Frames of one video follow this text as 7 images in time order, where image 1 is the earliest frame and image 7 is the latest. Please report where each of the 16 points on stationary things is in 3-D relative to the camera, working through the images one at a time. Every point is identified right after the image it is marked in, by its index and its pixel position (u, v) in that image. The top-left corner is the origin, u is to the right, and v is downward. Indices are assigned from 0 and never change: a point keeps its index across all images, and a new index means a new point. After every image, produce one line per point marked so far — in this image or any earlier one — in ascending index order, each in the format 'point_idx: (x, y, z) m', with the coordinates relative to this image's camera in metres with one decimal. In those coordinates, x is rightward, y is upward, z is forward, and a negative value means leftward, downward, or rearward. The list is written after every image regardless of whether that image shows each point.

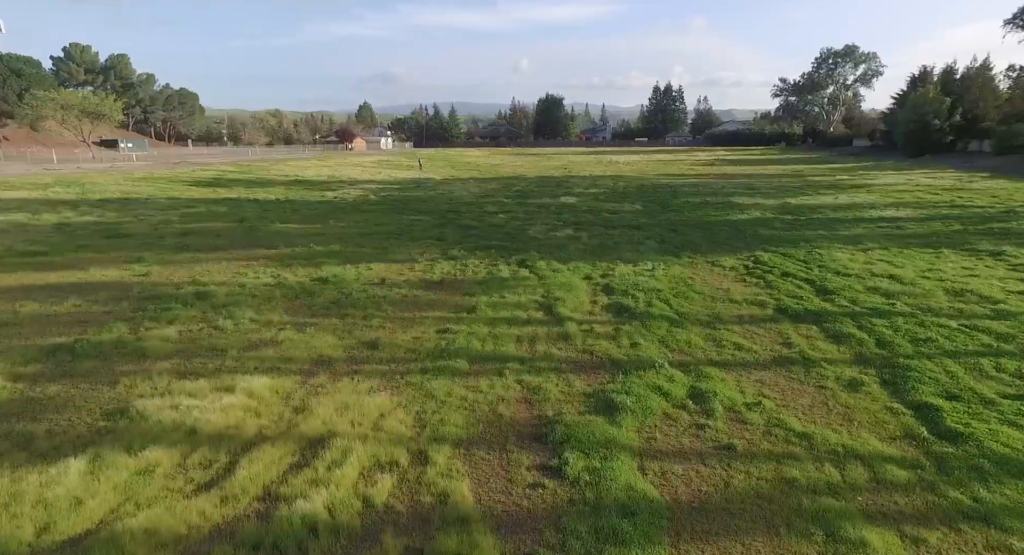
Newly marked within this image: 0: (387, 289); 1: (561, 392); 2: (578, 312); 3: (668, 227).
0: (-1.8, -0.2, +8.3) m
1: (+0.4, -1.0, +4.9) m
2: (+0.8, -0.5, +7.1) m
3: (+3.7, +1.2, +13.5) m
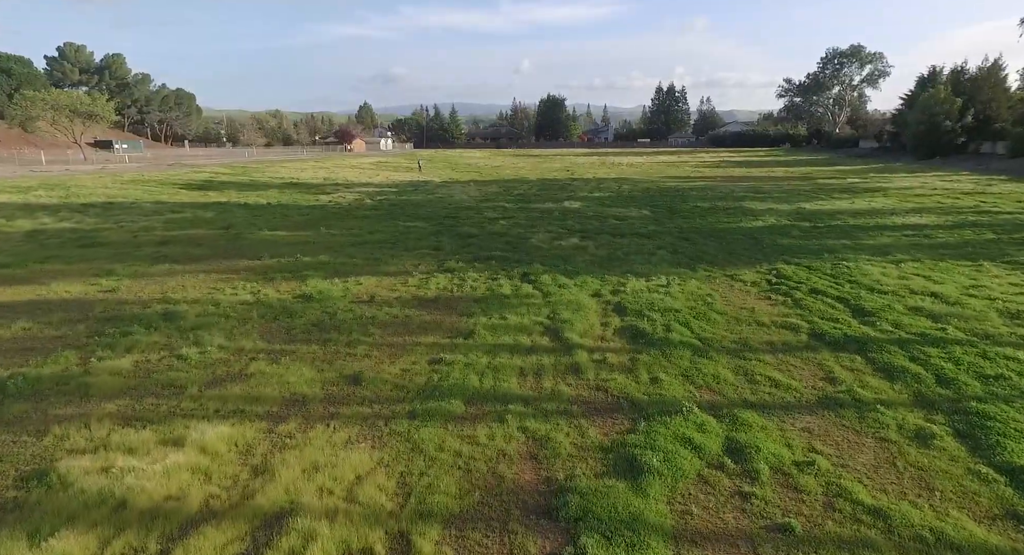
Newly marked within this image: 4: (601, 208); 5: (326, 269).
0: (-1.8, -0.4, +7.5) m
1: (+0.5, -1.2, +4.2) m
2: (+0.9, -0.7, +6.4) m
3: (+3.8, +0.9, +12.7) m
4: (+2.8, +2.2, +17.4) m
5: (-3.2, +0.1, +9.7) m
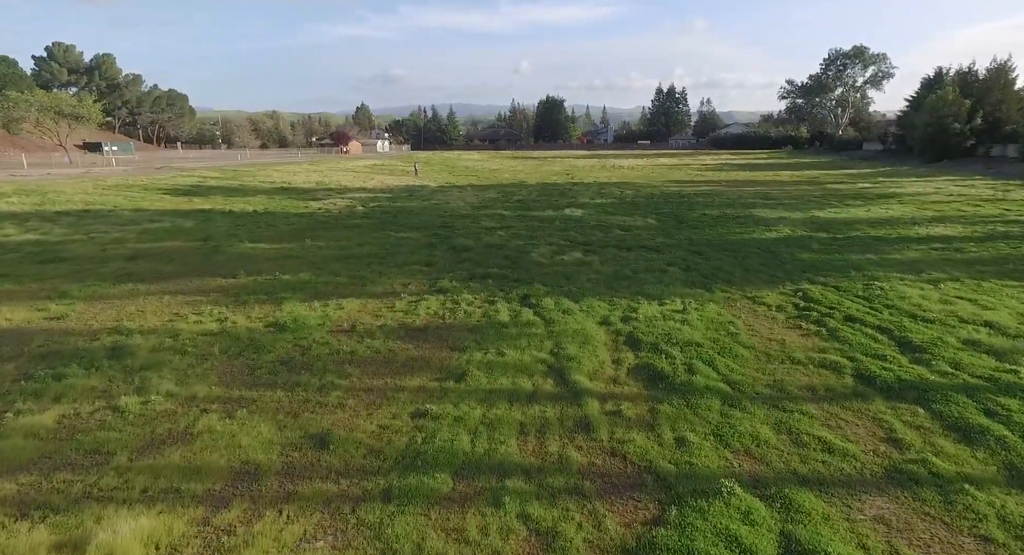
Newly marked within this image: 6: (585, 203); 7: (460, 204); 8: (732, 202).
0: (-1.8, -0.8, +6.6) m
1: (+0.5, -1.6, +3.3) m
2: (+0.9, -1.0, +5.5) m
3: (+3.8, +0.6, +11.8) m
4: (+2.7, +1.8, +16.6) m
5: (-3.3, -0.2, +8.8) m
6: (+2.5, +2.5, +19.3) m
7: (-1.8, +2.6, +20.0) m
8: (+7.9, +2.7, +19.9) m
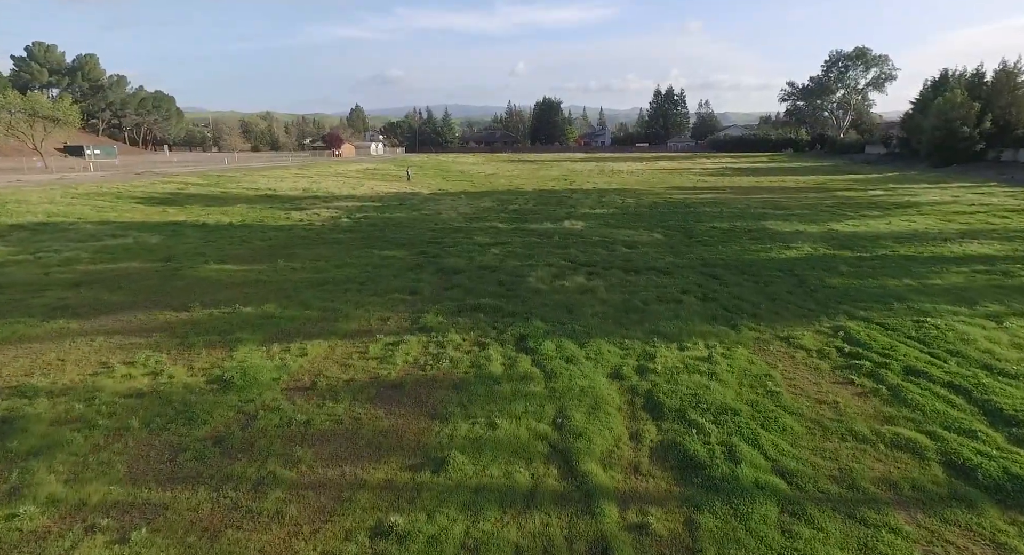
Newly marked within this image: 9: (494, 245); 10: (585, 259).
0: (-1.9, -1.2, +5.4) m
1: (+0.4, -2.0, +2.1) m
2: (+0.8, -1.5, +4.3) m
3: (+3.7, +0.1, +10.7) m
4: (+2.6, +1.3, +15.4) m
5: (-3.3, -0.7, +7.6) m
6: (+2.4, +2.0, +18.1) m
7: (-2.0, +2.1, +18.8) m
8: (+7.7, +2.2, +18.8) m
9: (-0.4, +0.8, +13.1) m
10: (+1.5, +0.4, +11.4) m
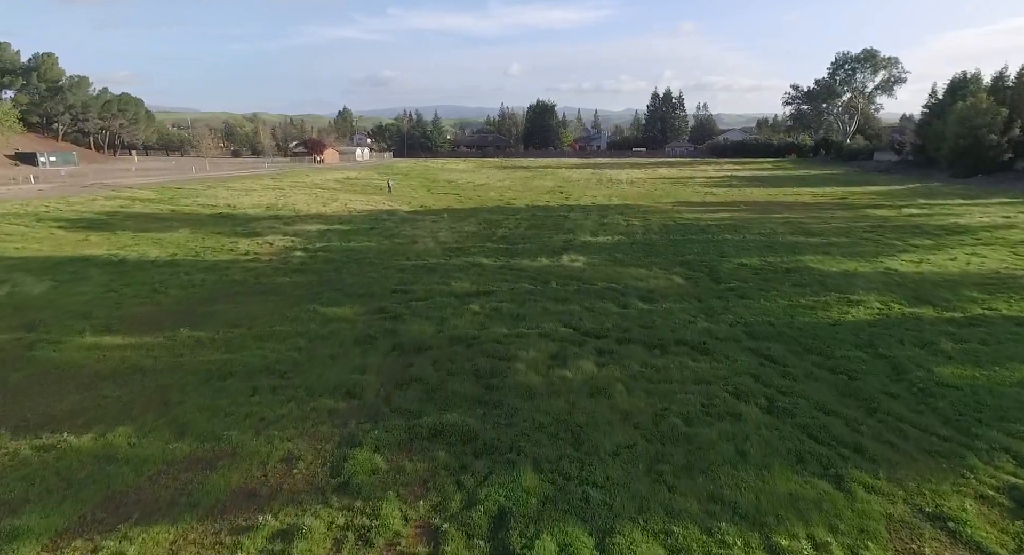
0: (-2.1, -2.3, +2.5) m
1: (+0.3, -3.1, -0.8) m
2: (+0.6, -2.6, +1.4) m
3: (+3.4, -1.0, +7.8) m
4: (+2.3, +0.2, +12.5) m
5: (-3.6, -1.8, +4.7) m
6: (+2.0, +0.9, +15.2) m
7: (-2.3, +1.0, +15.9) m
8: (+7.4, +1.1, +16.0) m
9: (-0.7, -0.3, +10.2) m
10: (+1.2, -0.7, +8.5) m
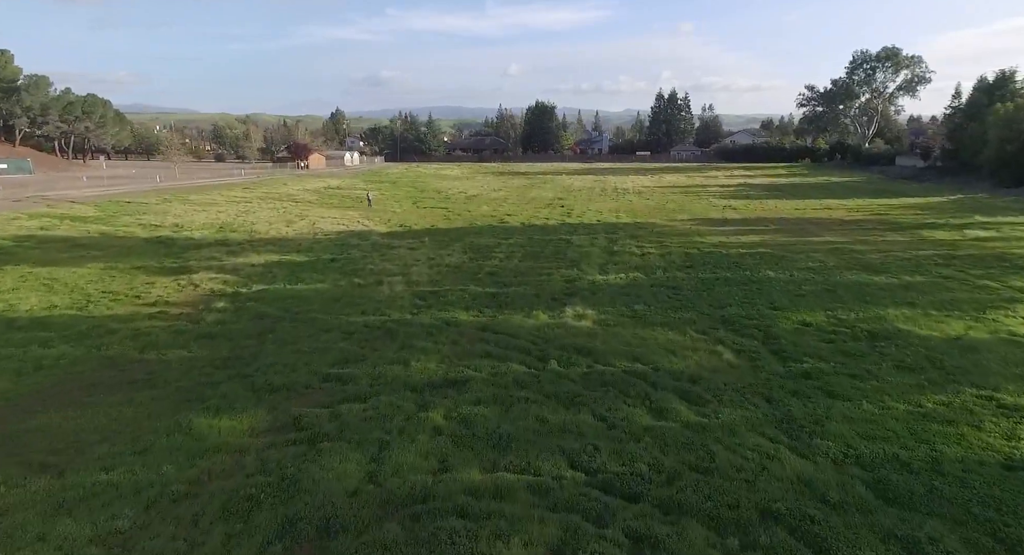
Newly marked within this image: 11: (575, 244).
0: (-2.3, -3.4, -0.9) m
1: (0.0, -4.2, -4.2) m
2: (+0.4, -3.7, -1.9) m
3: (+3.2, -2.1, +4.5) m
4: (+2.1, -0.9, +9.2) m
5: (-3.8, -2.9, +1.3) m
6: (+1.8, -0.2, +11.9) m
7: (-2.5, -0.1, +12.5) m
8: (+7.1, 0.0, +12.6) m
9: (-0.9, -1.4, +6.8) m
10: (+1.0, -1.8, +5.2) m
11: (+1.9, +1.1, +17.3) m
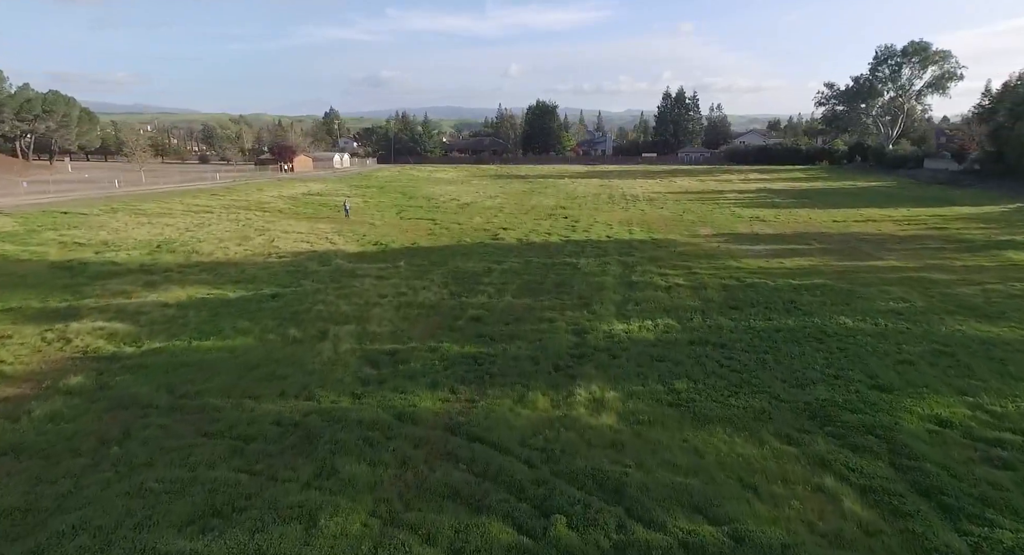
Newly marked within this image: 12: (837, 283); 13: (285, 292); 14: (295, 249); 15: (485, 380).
0: (-2.5, -4.3, -4.3) m
1: (-0.2, -5.1, -7.6) m
2: (+0.2, -4.5, -5.4) m
3: (+3.0, -2.9, +1.0) m
4: (+1.9, -1.8, +5.7) m
5: (-4.0, -3.7, -2.1) m
6: (+1.6, -1.1, +8.5) m
7: (-2.7, -1.0, +9.1) m
8: (+7.0, -0.9, +9.2) m
9: (-1.1, -2.3, +3.4) m
10: (+0.8, -2.7, +1.8) m
11: (+1.8, +0.3, +13.9) m
12: (+7.7, 0.0, +12.9) m
13: (-5.1, -0.2, +12.5) m
14: (-6.6, +1.0, +17.1) m
15: (-0.4, -1.2, +8.0) m
